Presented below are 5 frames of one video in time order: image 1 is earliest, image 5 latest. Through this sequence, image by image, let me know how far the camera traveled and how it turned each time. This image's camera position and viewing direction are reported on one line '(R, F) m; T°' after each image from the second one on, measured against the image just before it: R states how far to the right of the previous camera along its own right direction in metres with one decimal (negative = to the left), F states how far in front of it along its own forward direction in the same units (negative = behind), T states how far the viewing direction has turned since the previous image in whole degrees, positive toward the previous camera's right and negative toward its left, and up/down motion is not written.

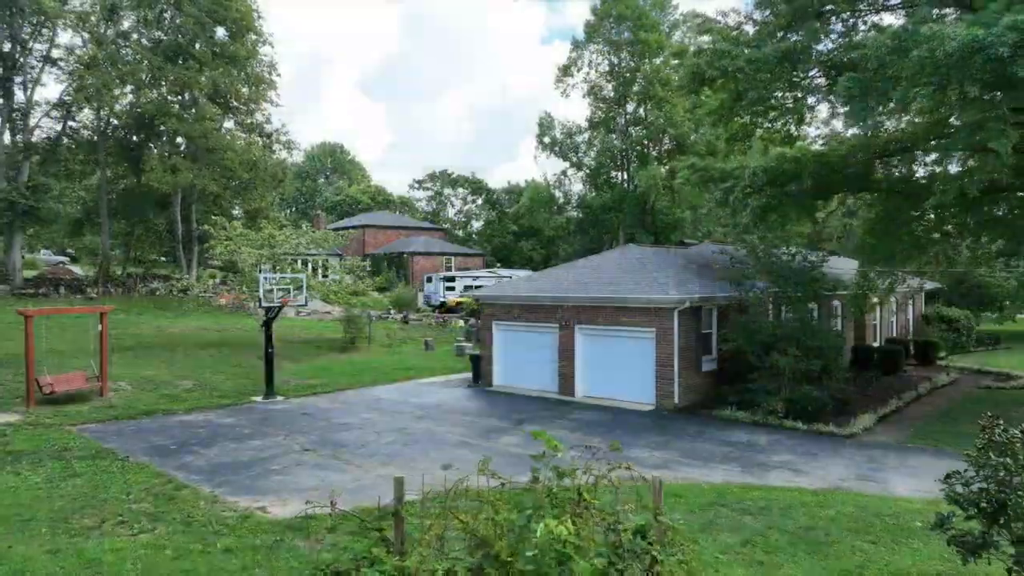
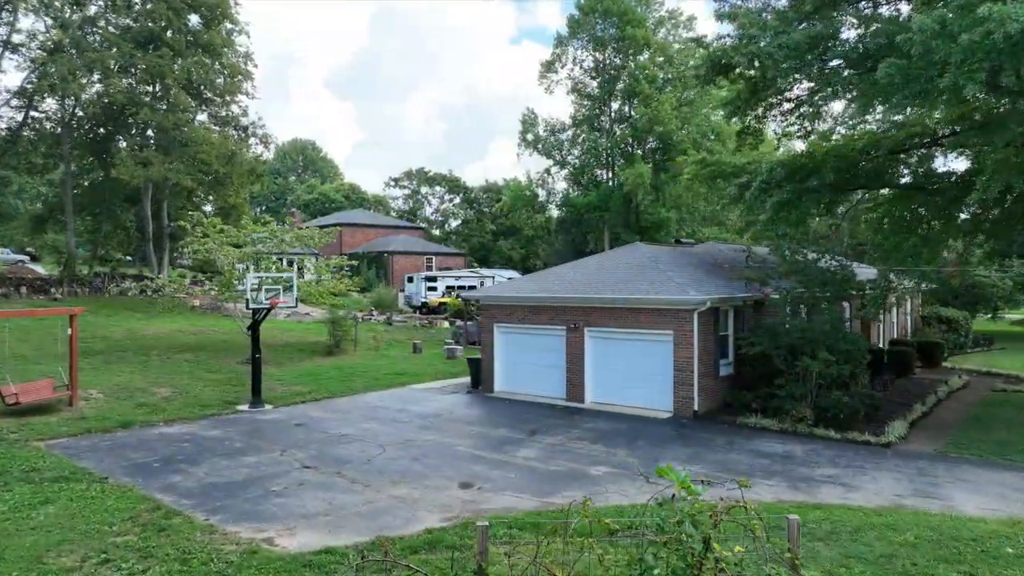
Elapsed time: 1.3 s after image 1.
(-0.8, +1.0) m; +2°
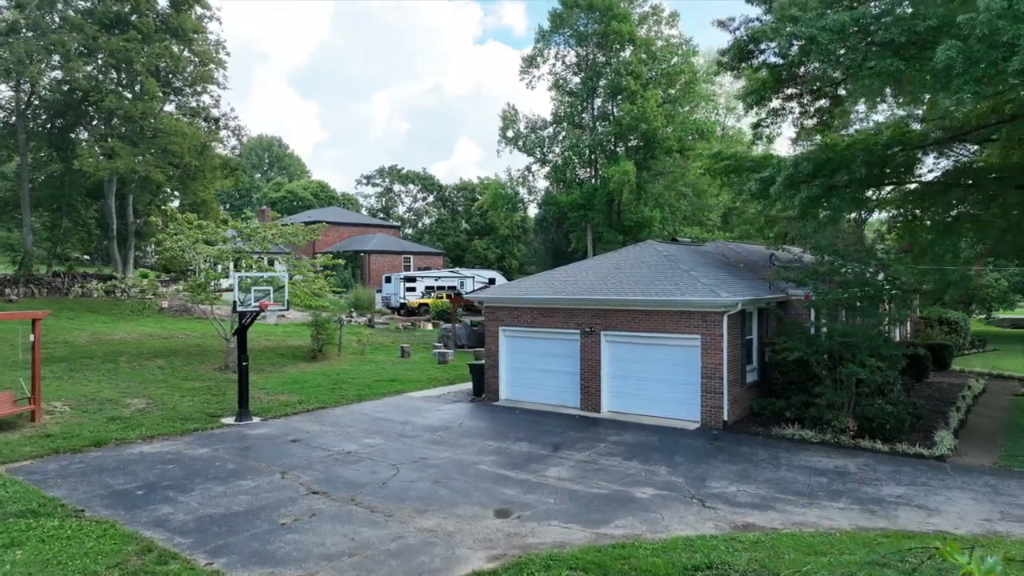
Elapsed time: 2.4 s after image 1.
(-0.9, +1.2) m; +3°
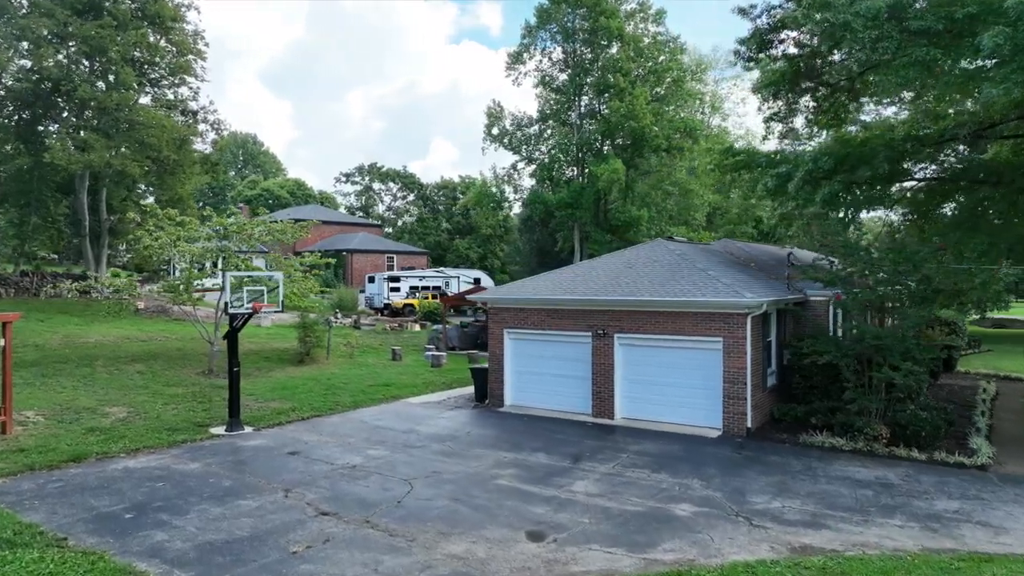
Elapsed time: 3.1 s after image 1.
(-0.7, +0.8) m; +2°
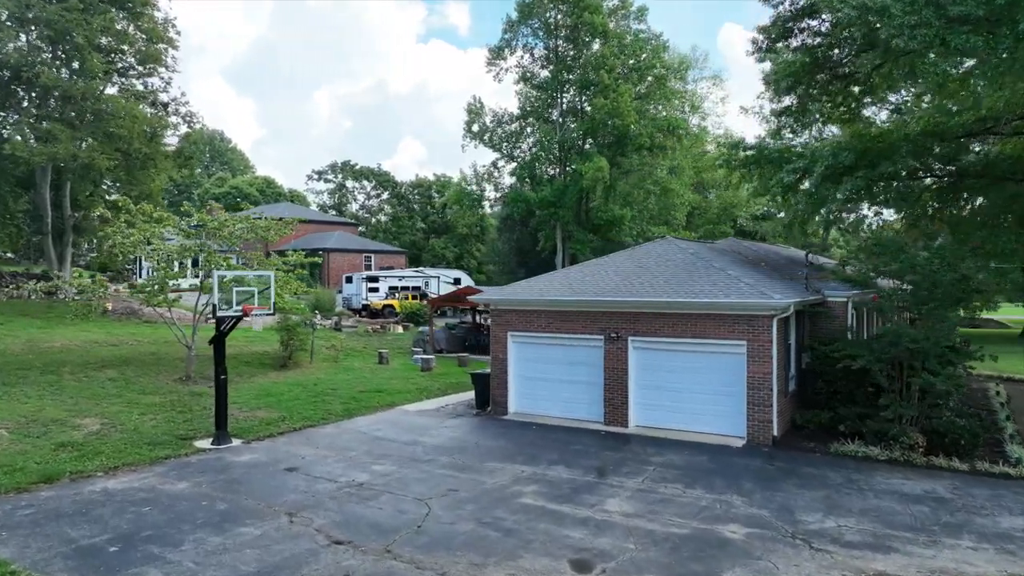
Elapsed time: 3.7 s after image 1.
(-0.7, +0.9) m; +2°
